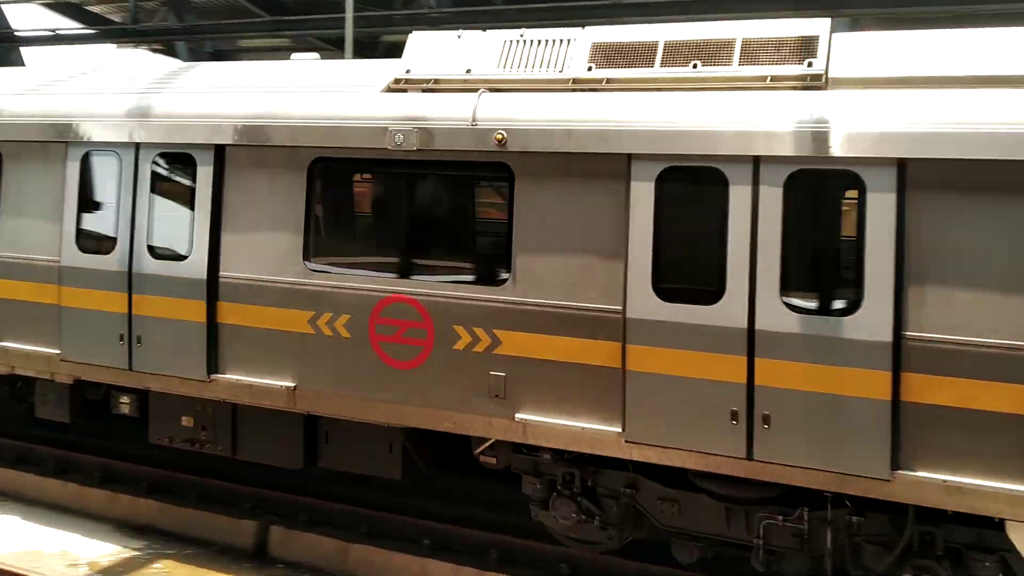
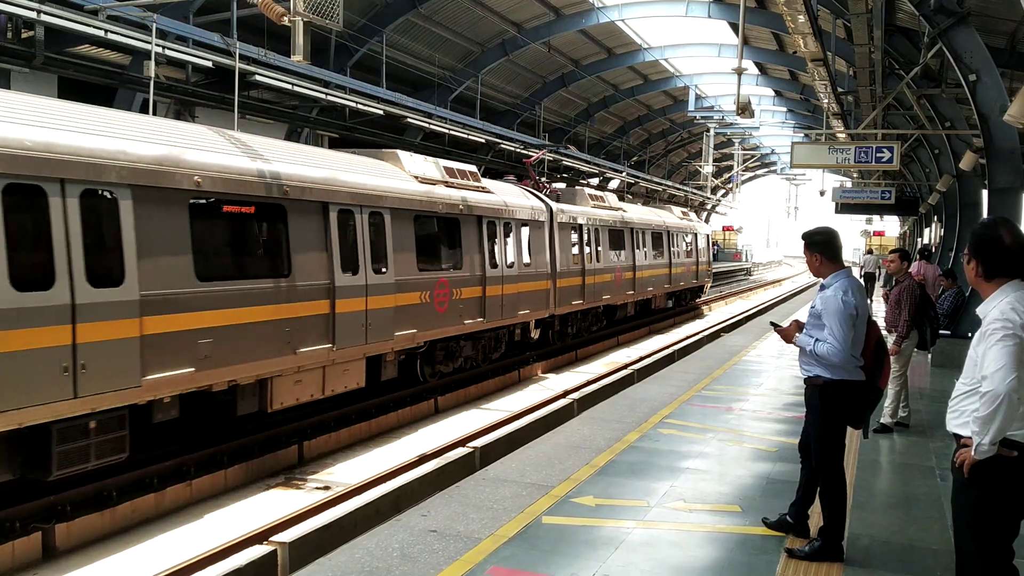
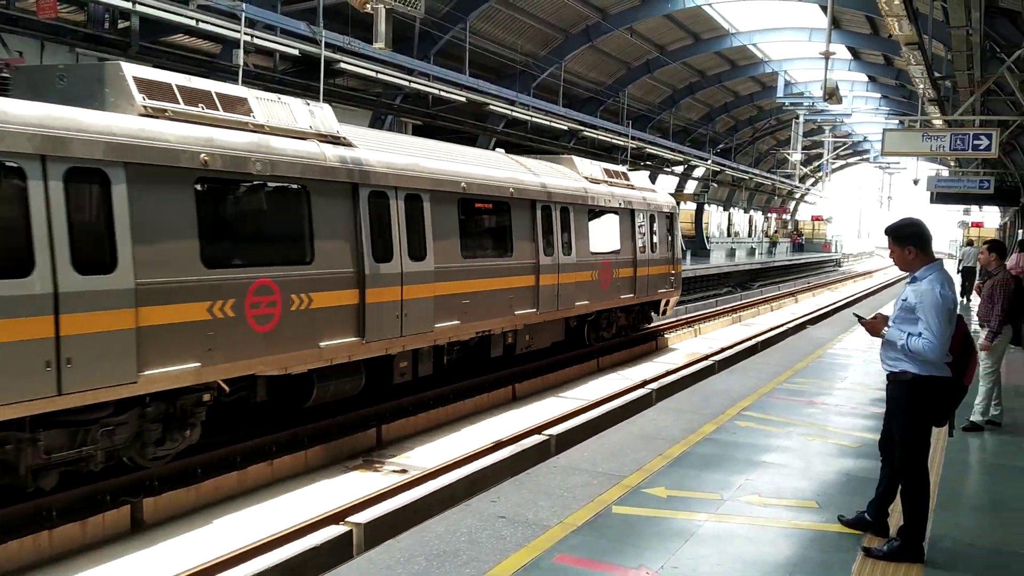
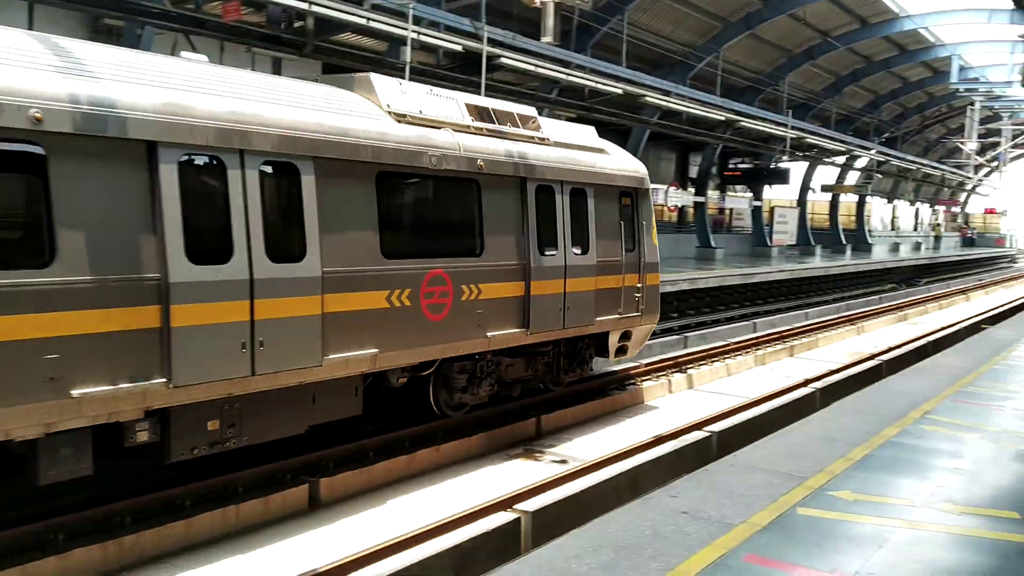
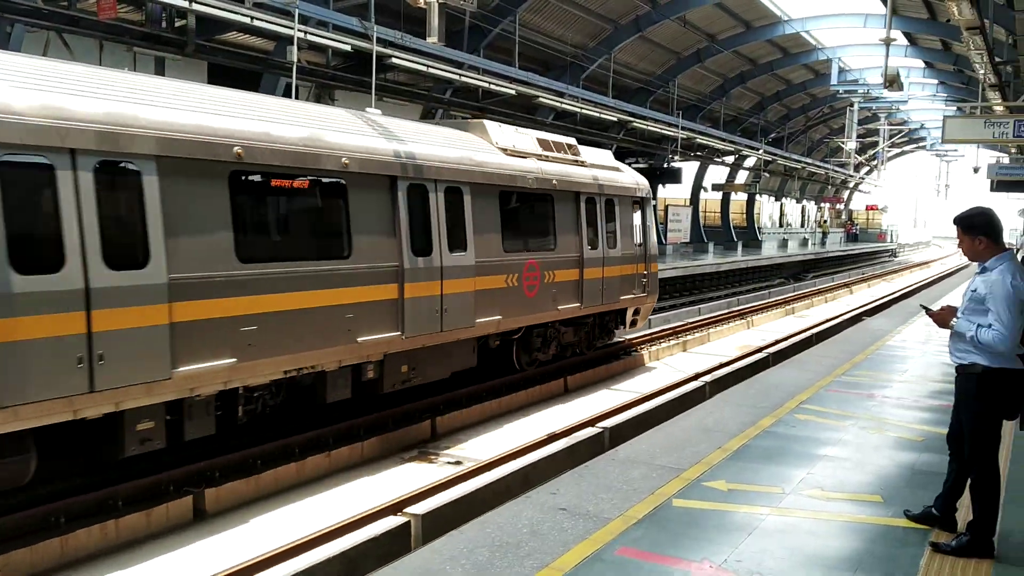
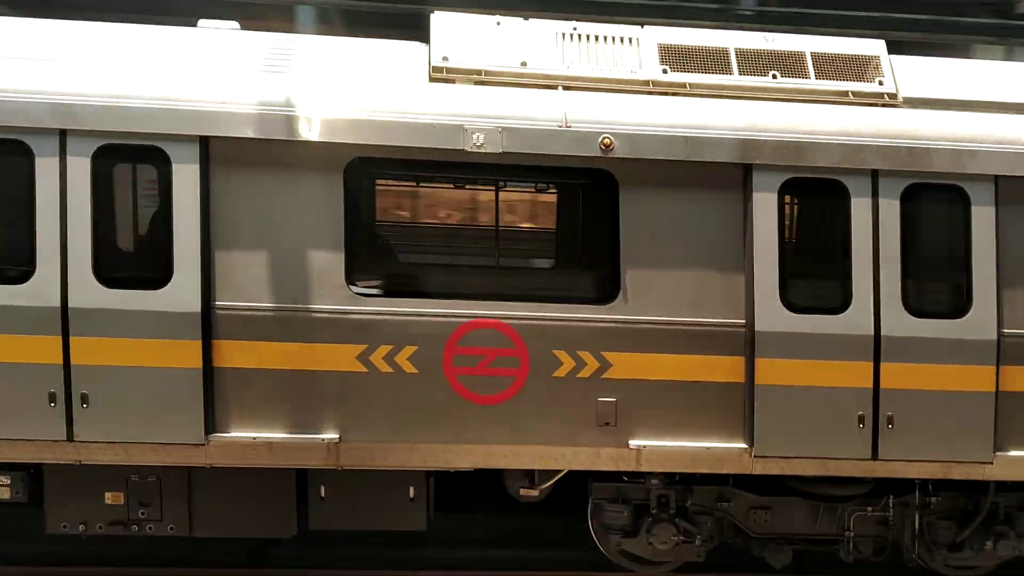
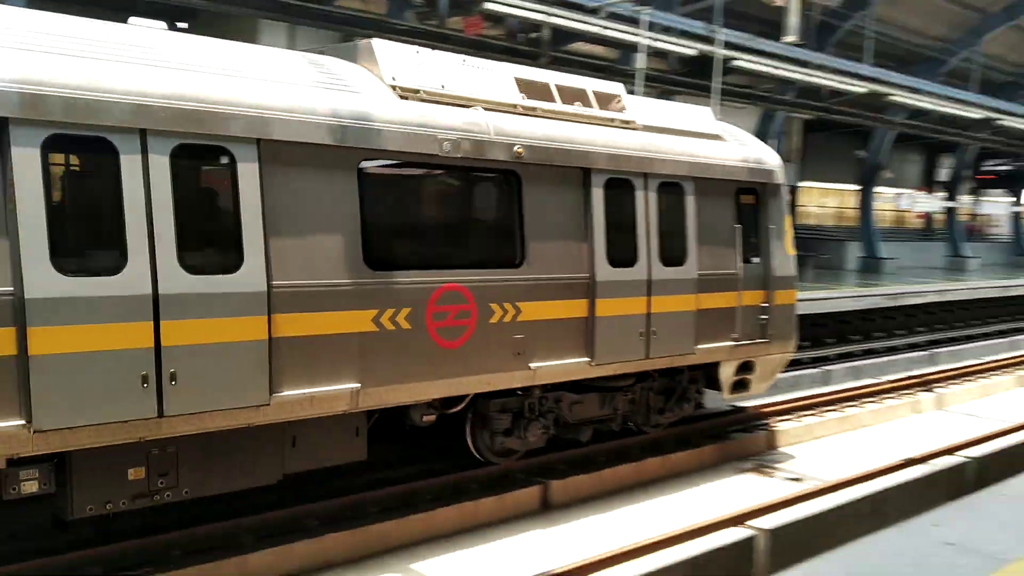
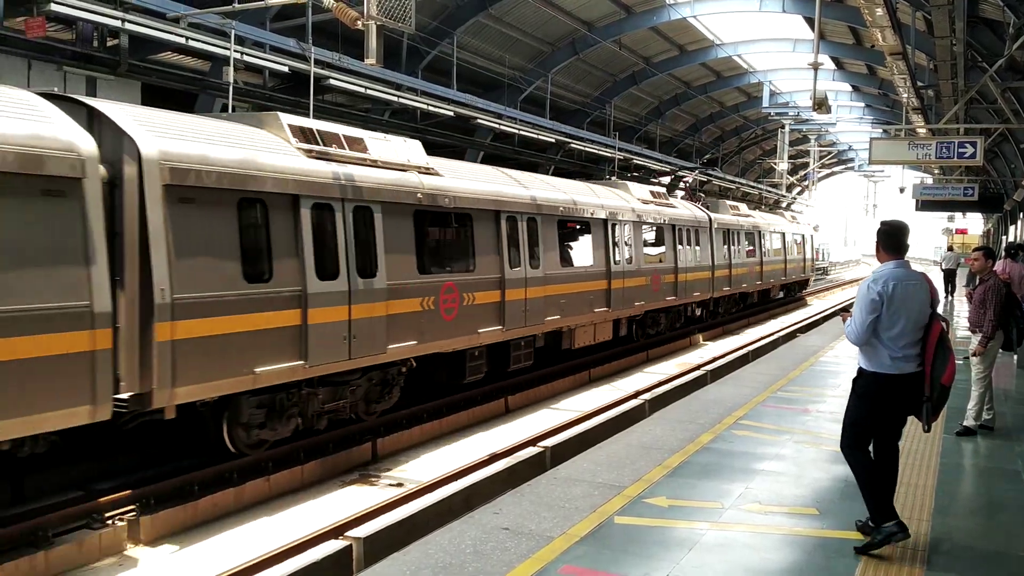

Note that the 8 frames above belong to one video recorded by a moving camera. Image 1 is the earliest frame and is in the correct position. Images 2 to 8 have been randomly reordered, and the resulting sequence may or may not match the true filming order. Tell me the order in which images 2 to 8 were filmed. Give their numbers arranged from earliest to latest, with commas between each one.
6, 7, 4, 5, 3, 2, 8
